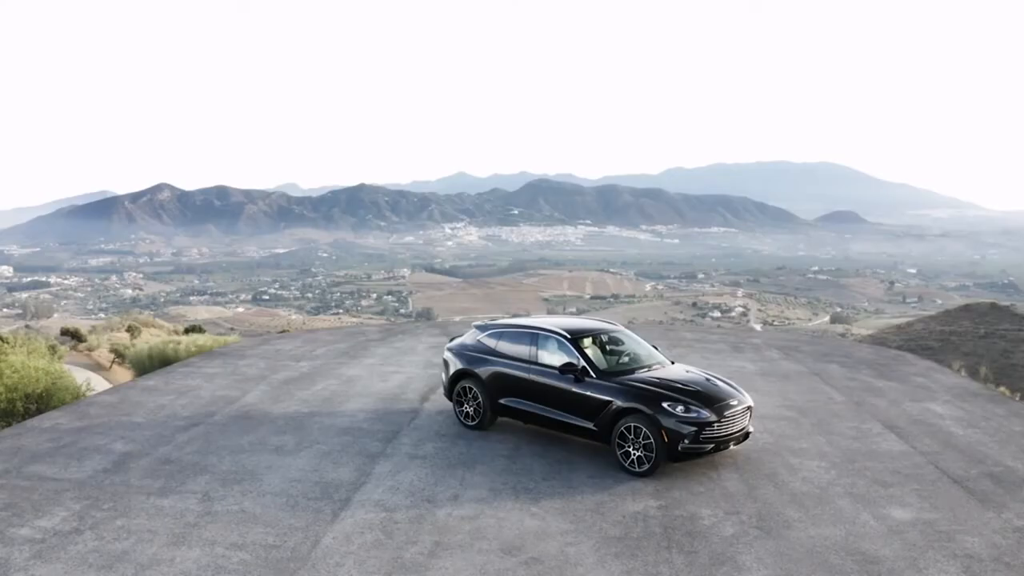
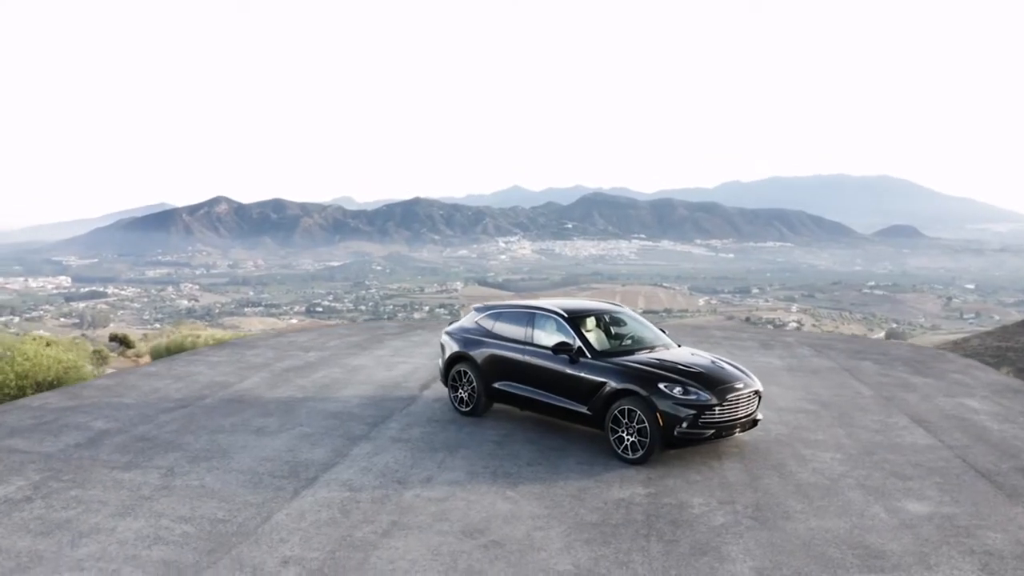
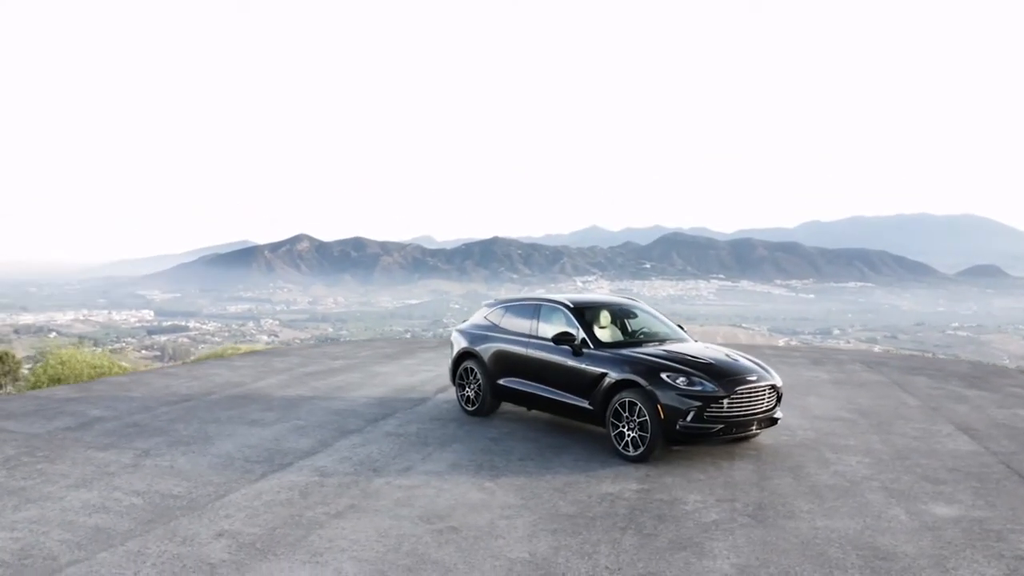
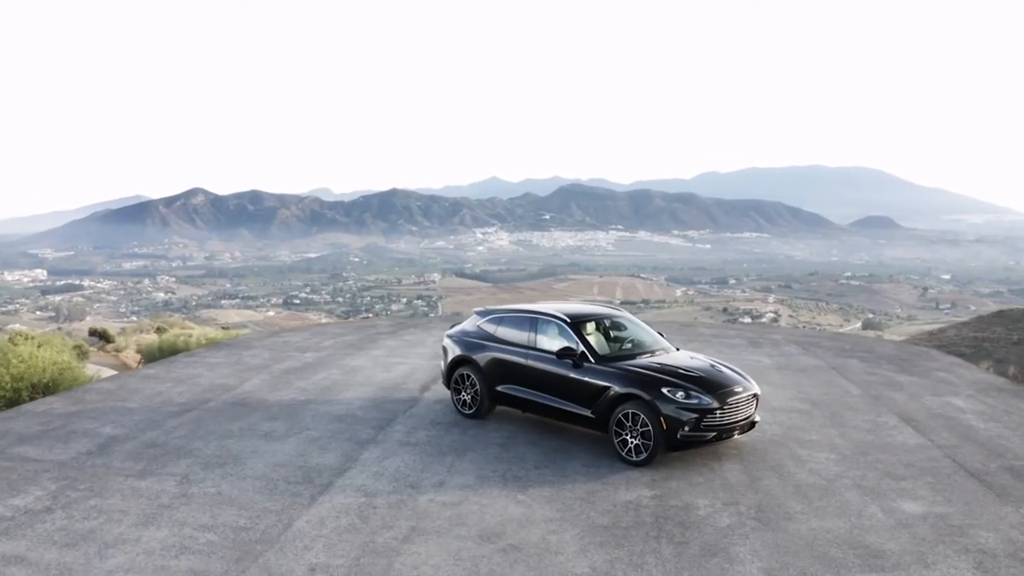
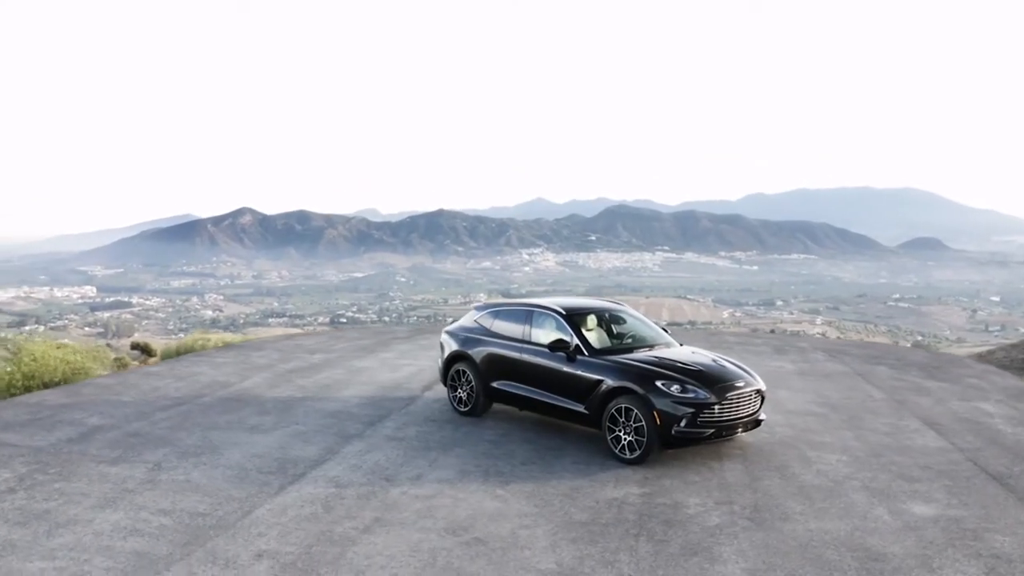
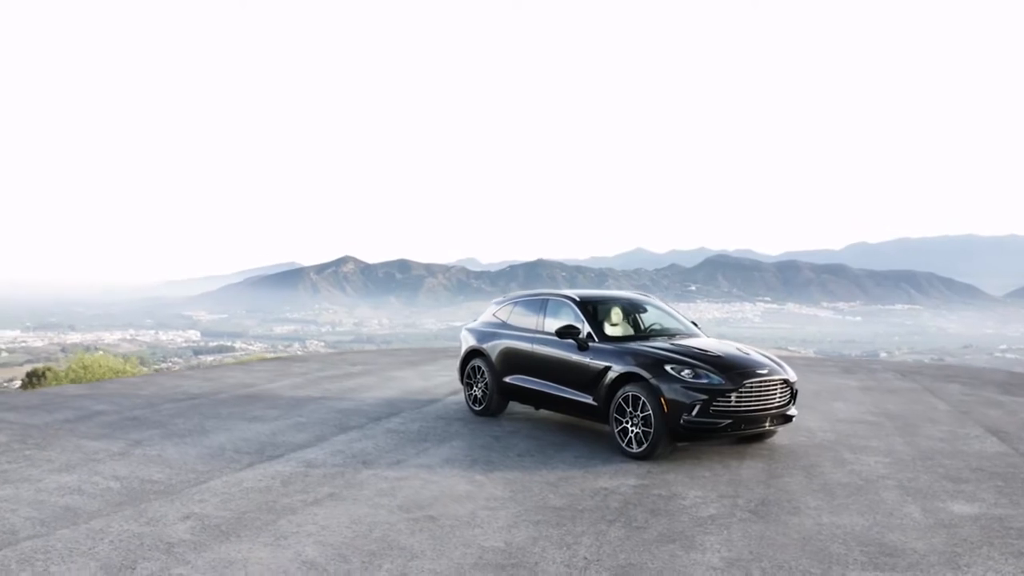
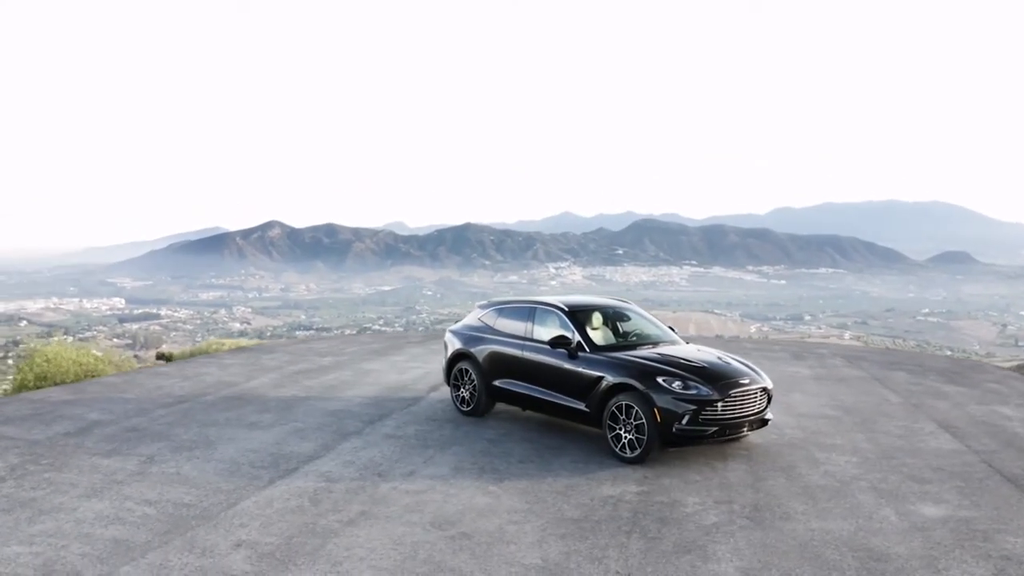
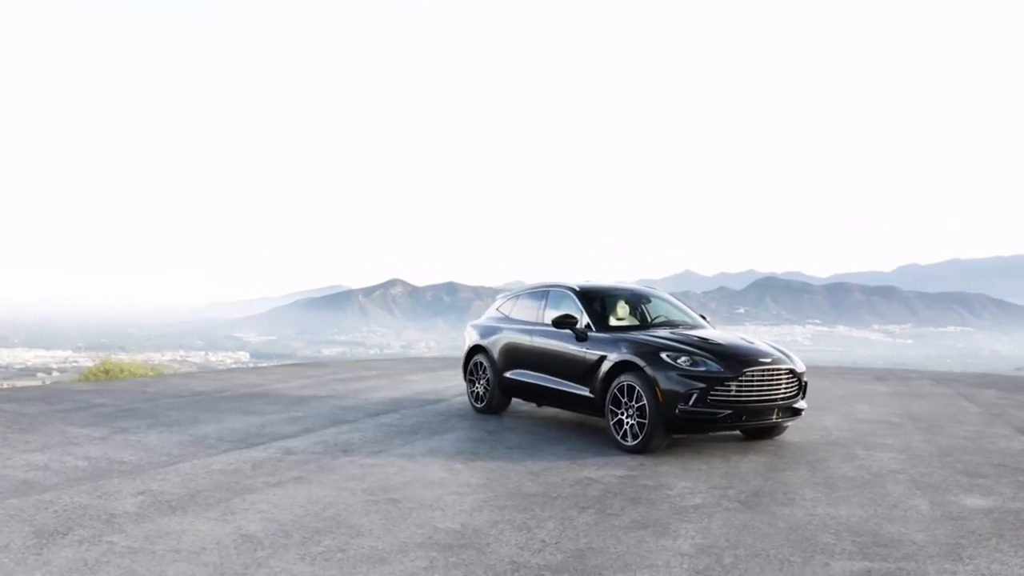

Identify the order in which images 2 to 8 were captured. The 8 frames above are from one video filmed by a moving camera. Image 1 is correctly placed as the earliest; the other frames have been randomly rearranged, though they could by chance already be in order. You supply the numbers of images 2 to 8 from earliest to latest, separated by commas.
4, 2, 5, 7, 3, 6, 8
